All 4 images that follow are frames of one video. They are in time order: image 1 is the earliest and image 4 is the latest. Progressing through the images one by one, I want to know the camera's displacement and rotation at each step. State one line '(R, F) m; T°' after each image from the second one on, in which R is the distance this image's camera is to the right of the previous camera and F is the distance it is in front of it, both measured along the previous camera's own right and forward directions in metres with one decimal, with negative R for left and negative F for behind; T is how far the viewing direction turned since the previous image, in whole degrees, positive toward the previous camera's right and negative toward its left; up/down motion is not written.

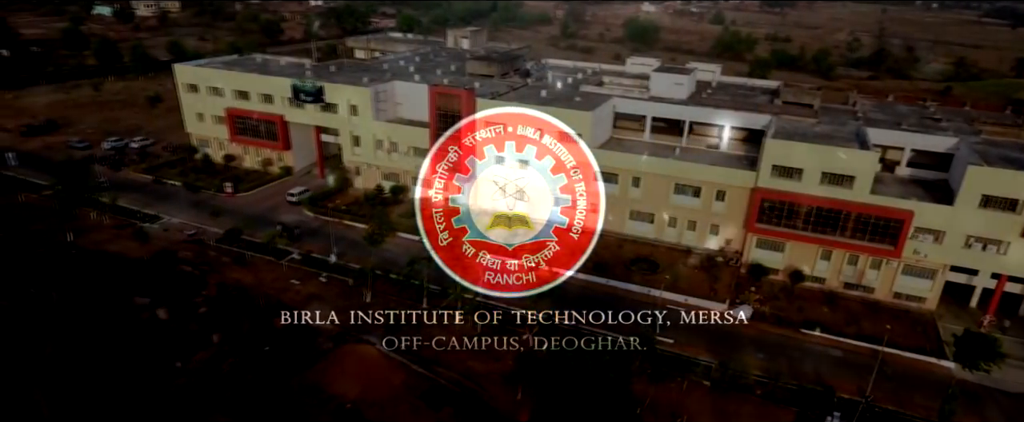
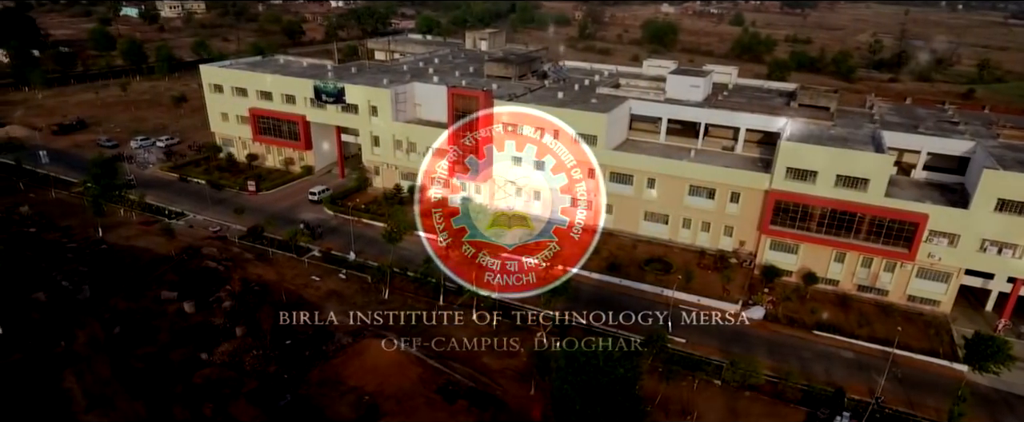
(+0.1, -0.5) m; -2°
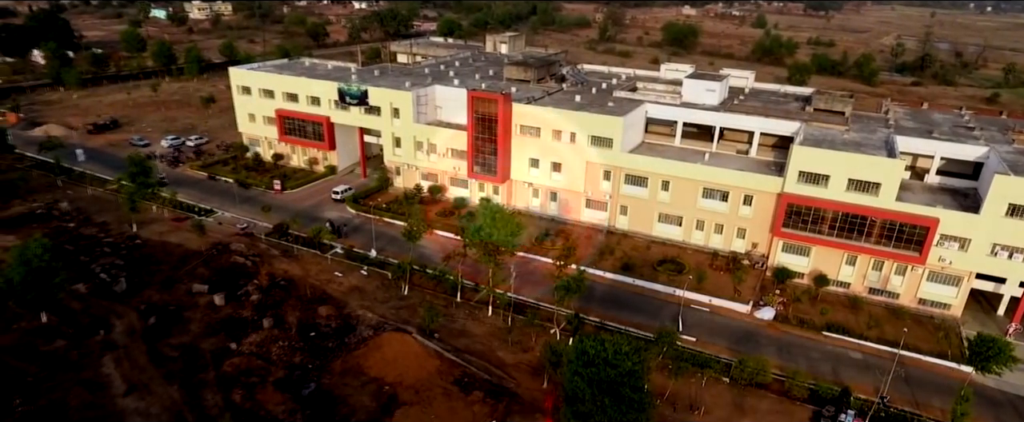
(+0.2, -0.9) m; -2°
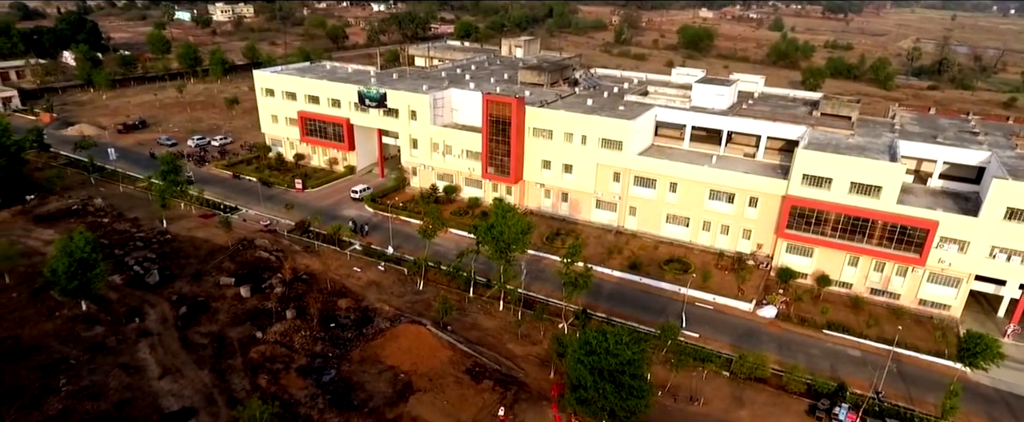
(+0.2, -1.2) m; -1°
